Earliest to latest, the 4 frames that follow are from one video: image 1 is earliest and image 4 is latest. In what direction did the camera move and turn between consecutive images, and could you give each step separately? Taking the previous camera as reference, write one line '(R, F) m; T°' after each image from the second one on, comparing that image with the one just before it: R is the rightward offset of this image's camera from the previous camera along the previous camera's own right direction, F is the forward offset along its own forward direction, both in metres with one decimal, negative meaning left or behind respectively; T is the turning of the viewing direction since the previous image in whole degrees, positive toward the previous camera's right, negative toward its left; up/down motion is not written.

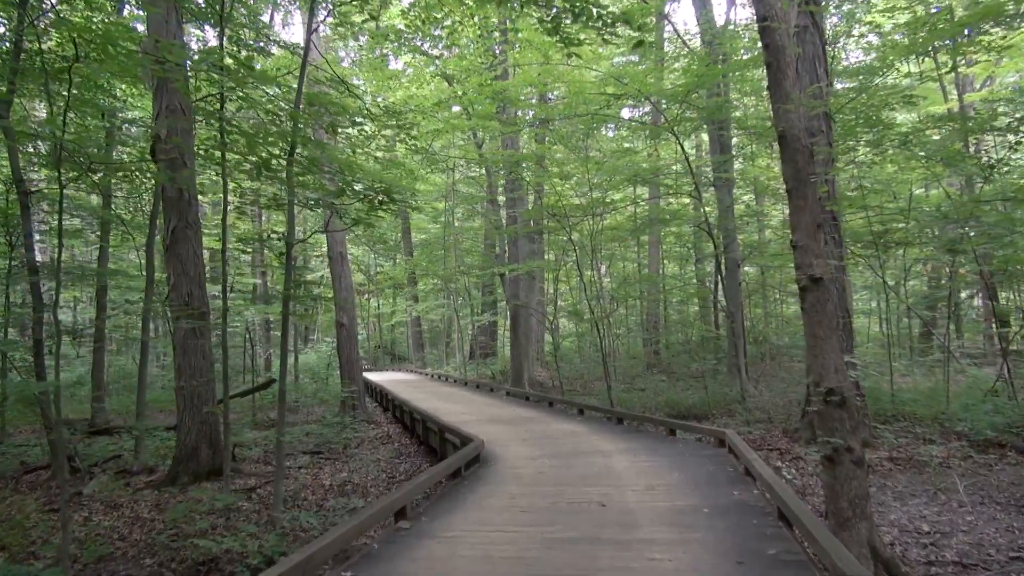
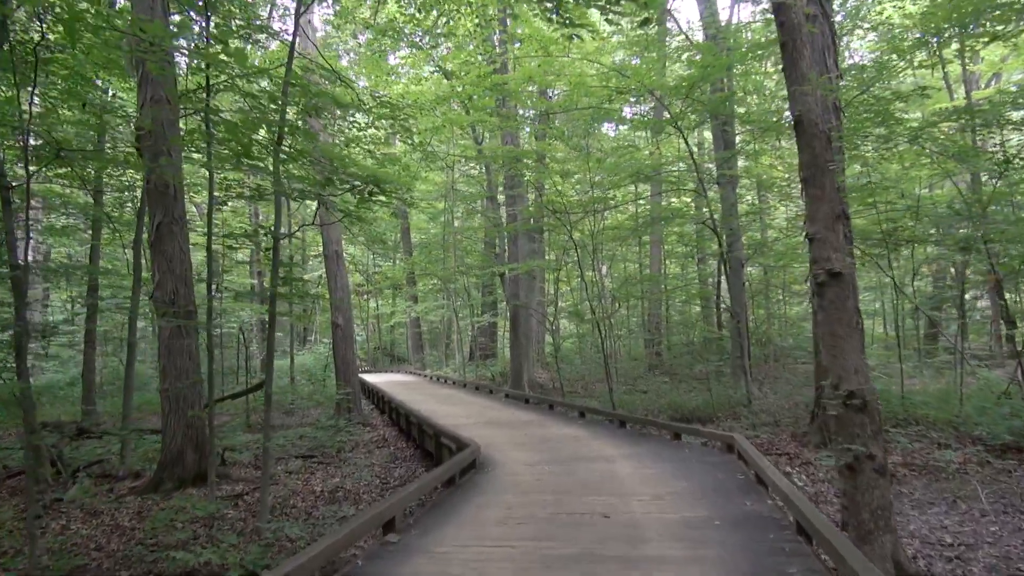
(0.0, +0.6) m; 0°
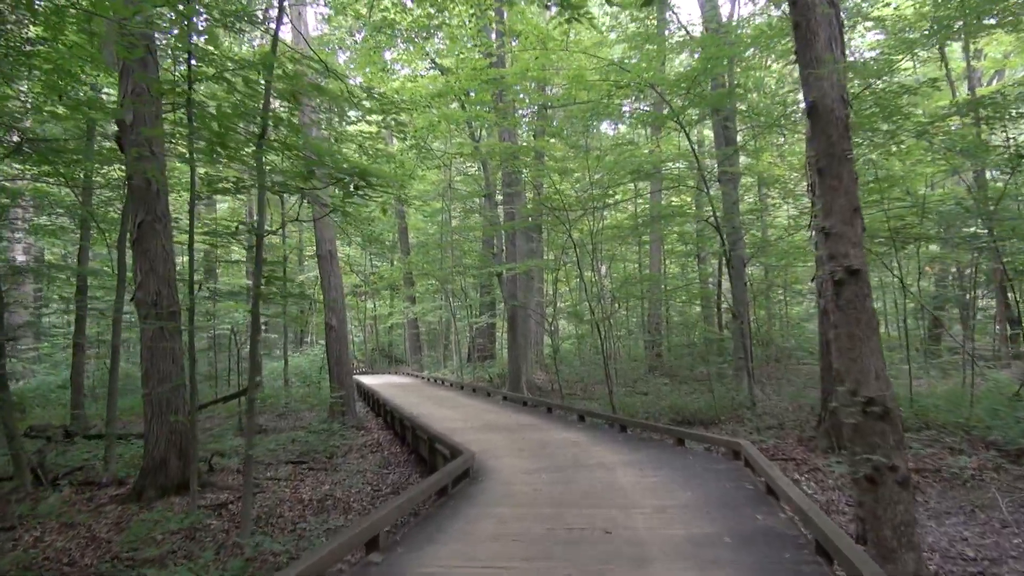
(0.0, +0.6) m; 0°
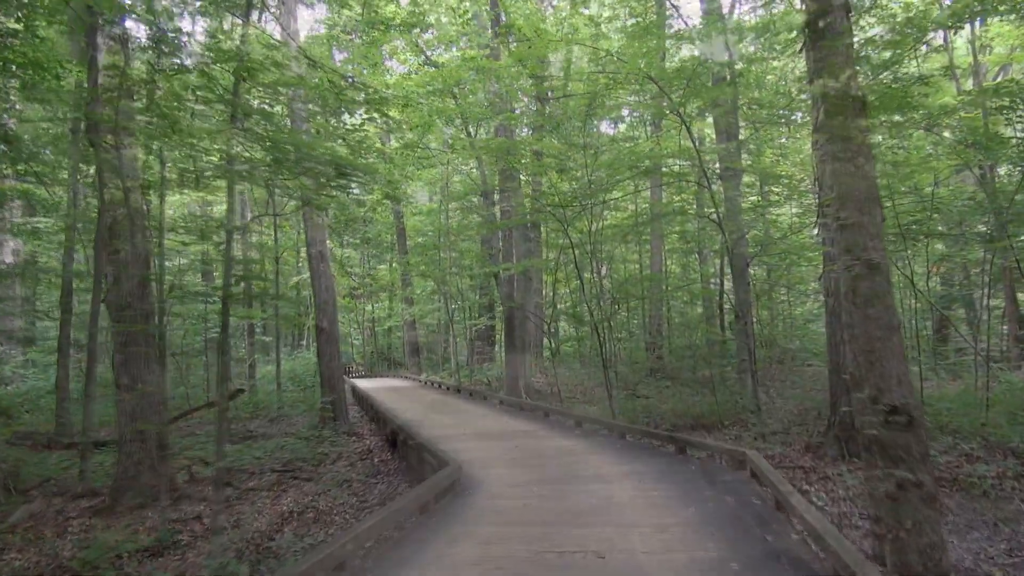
(+0.2, +0.8) m; 0°
